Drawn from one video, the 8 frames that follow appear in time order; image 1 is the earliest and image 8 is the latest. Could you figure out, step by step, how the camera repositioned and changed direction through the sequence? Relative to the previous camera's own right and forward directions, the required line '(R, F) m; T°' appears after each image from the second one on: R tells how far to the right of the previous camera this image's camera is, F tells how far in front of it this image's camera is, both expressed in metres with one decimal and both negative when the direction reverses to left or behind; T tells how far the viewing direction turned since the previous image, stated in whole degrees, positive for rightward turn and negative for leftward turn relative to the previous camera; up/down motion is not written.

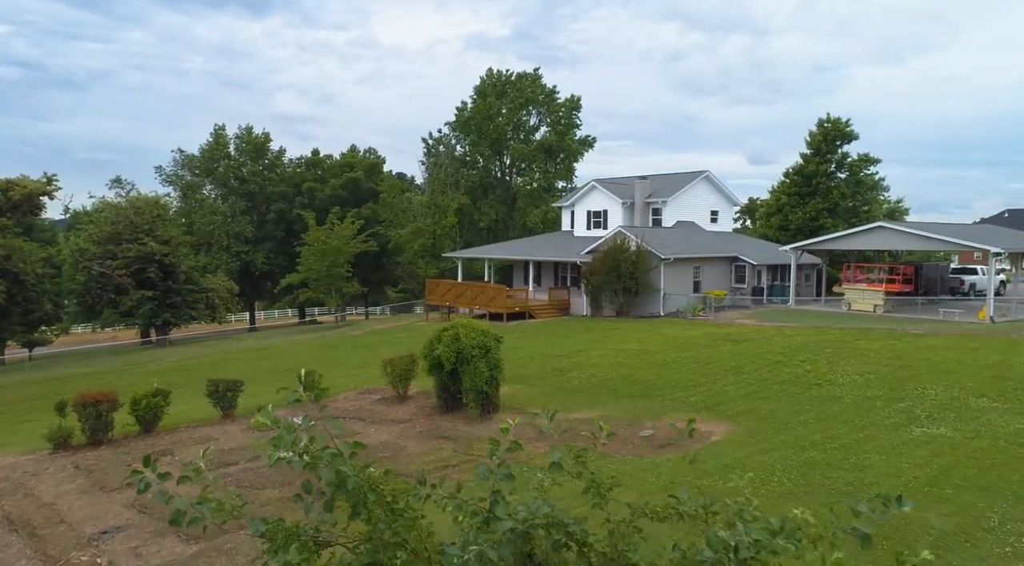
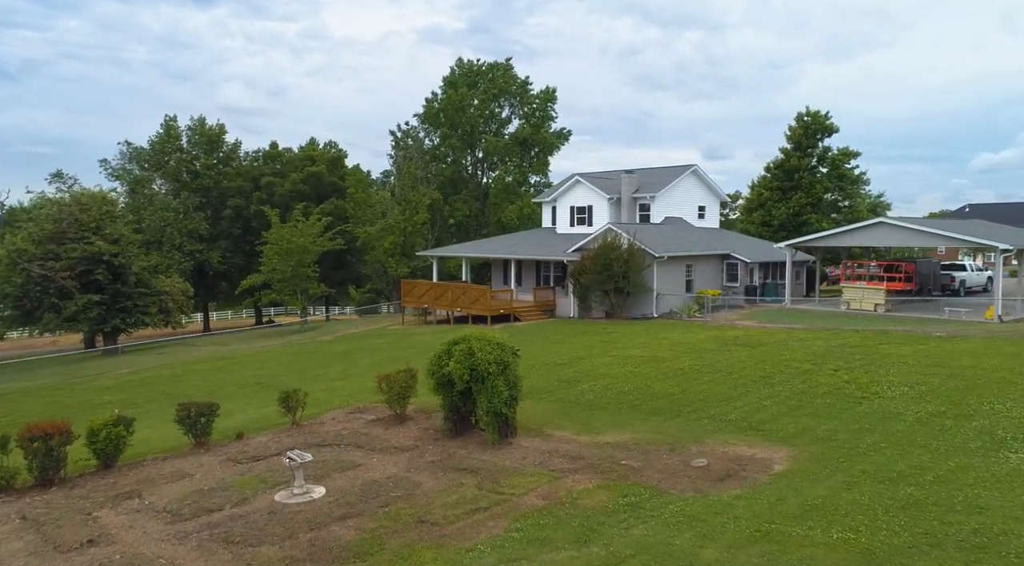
(-1.1, +1.7) m; +3°
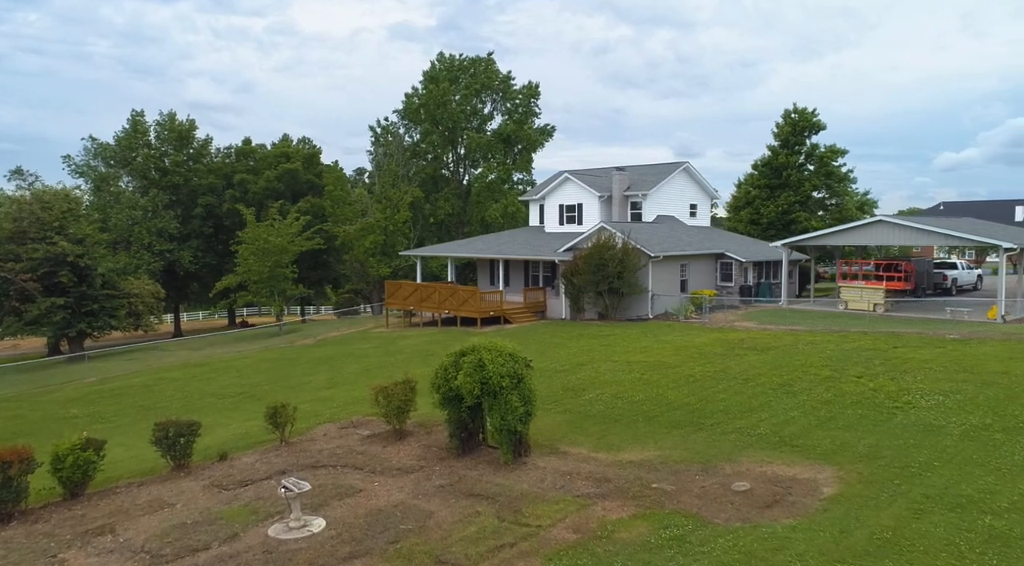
(-0.6, +1.1) m; +2°
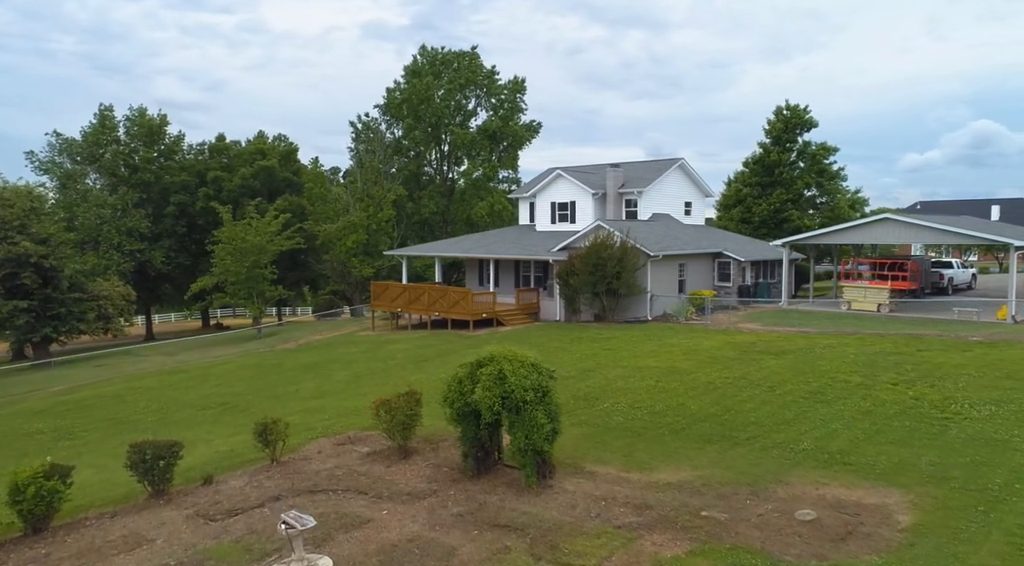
(-0.7, +1.2) m; +2°
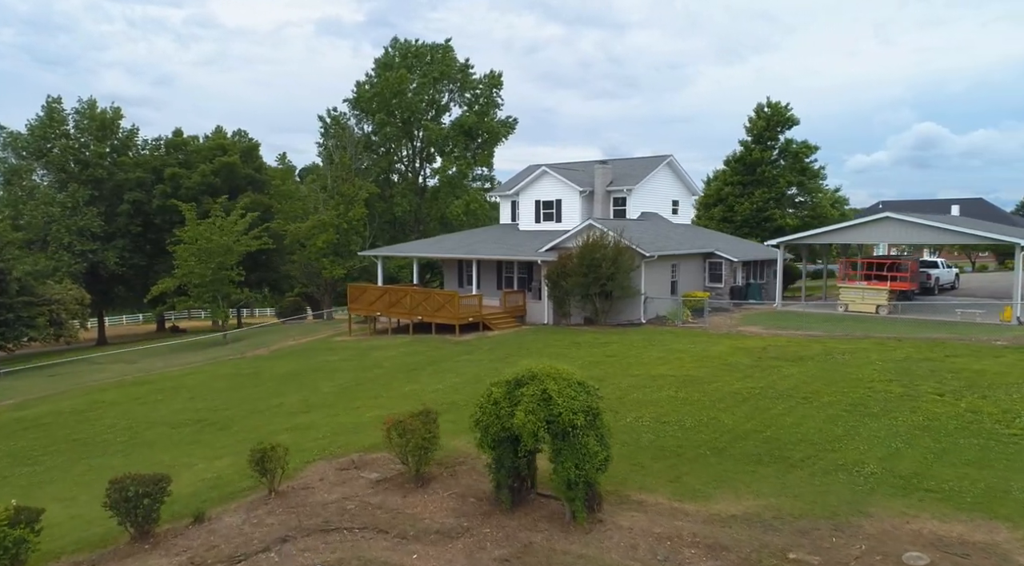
(-1.1, +1.3) m; +3°
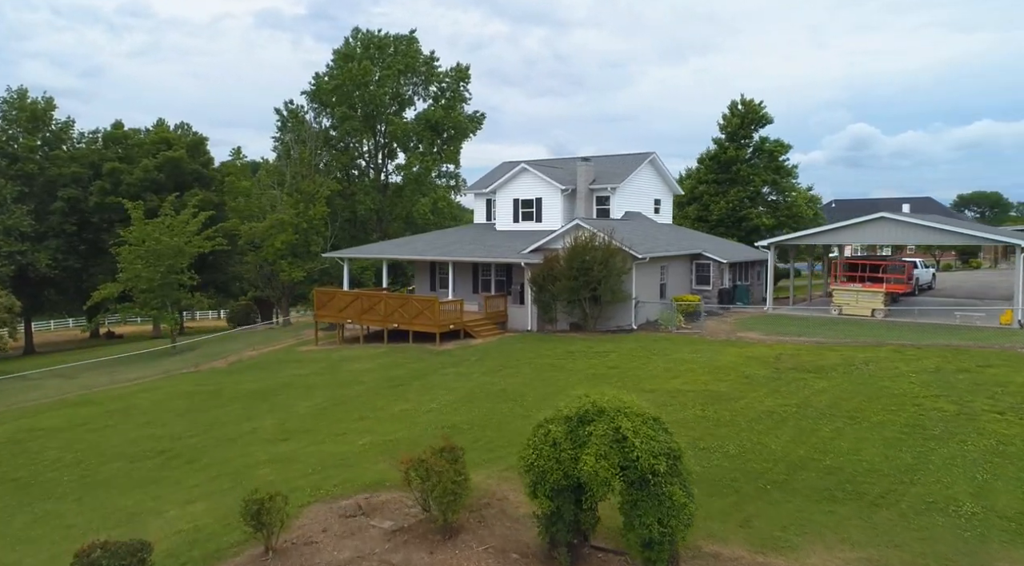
(-1.2, +1.6) m; +4°
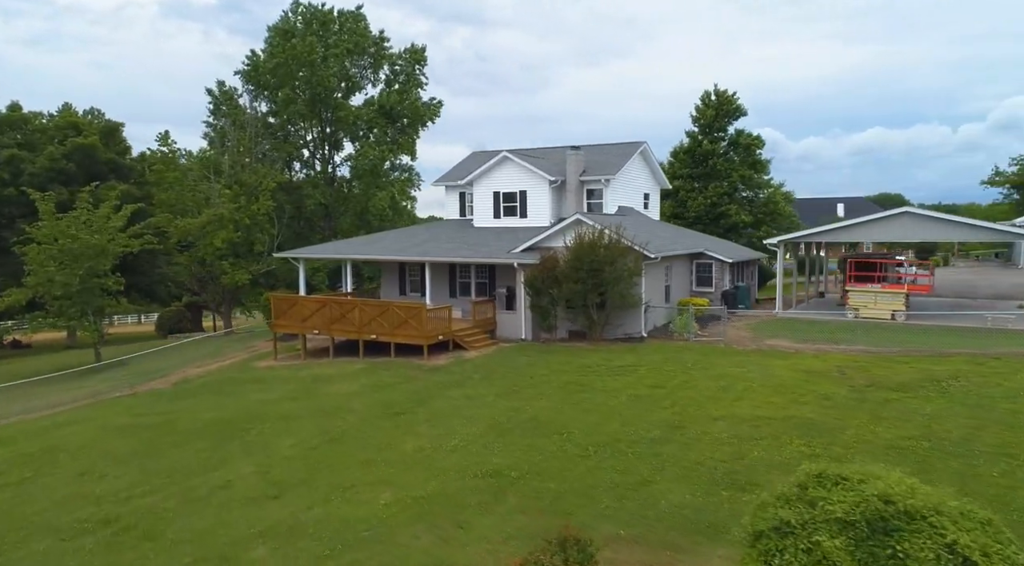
(-2.1, +3.1) m; +6°
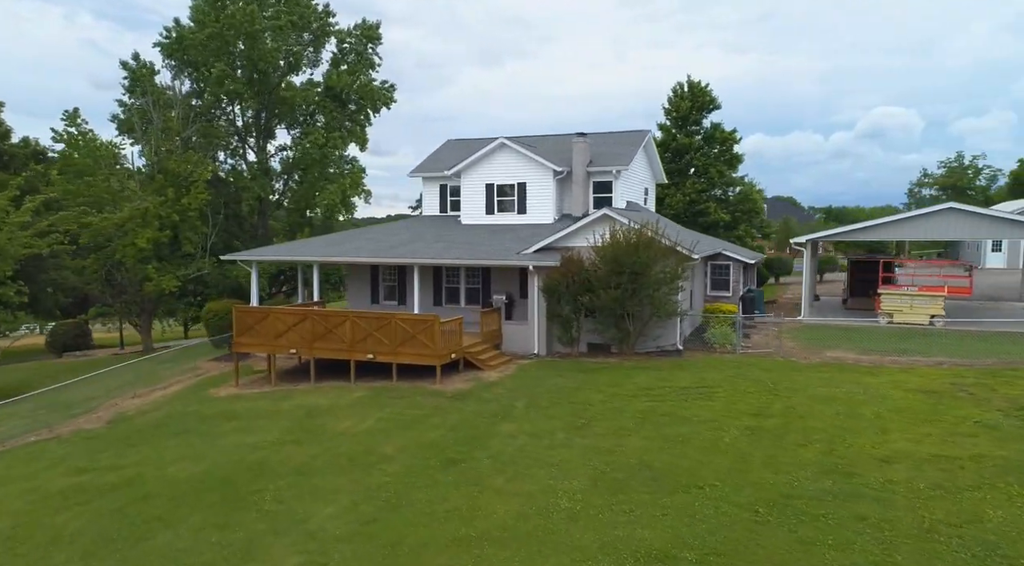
(-3.0, +3.4) m; +8°
